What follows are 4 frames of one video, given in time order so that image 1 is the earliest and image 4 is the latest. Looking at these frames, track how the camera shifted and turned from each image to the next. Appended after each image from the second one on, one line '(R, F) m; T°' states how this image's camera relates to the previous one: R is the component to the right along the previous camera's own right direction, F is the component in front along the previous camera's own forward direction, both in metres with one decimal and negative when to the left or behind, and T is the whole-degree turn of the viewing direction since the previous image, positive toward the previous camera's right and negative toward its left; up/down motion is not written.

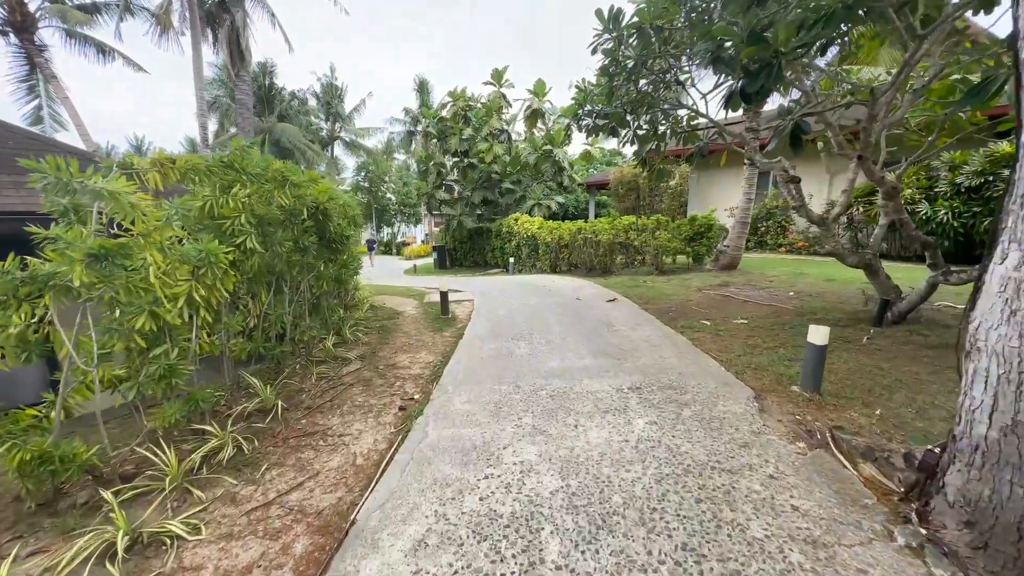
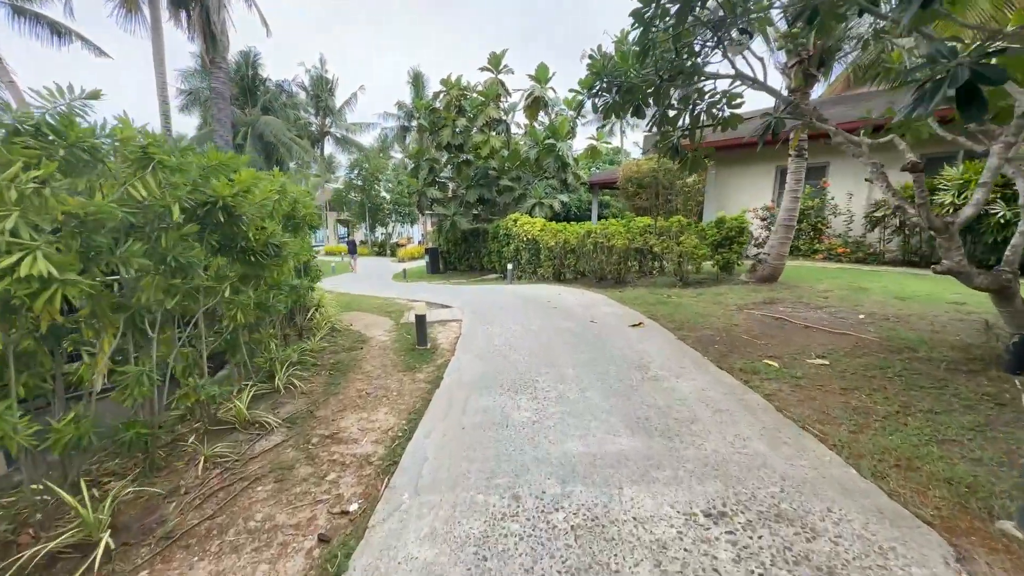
(0.0, +1.4) m; 0°
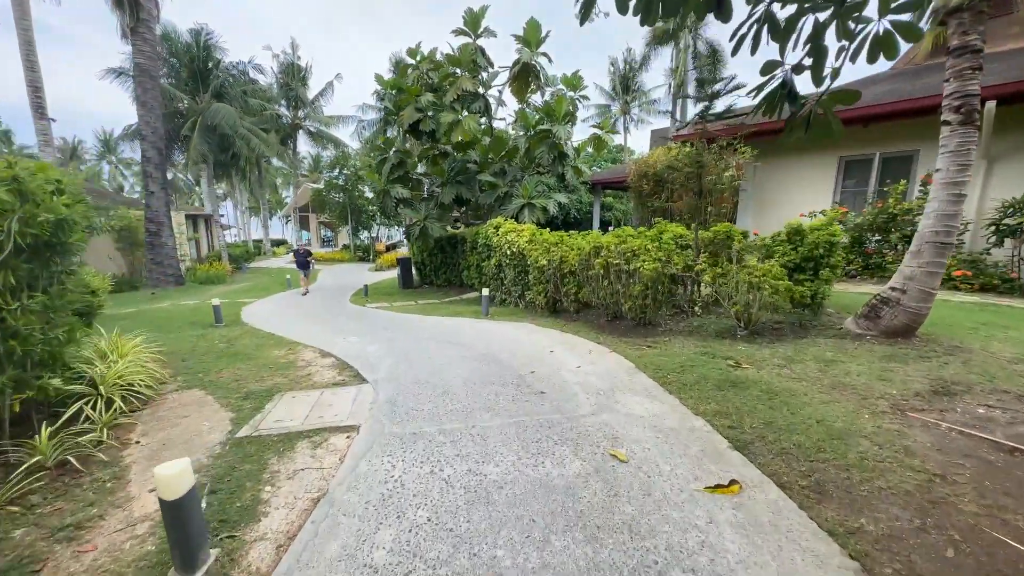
(+0.4, +2.9) m; 0°
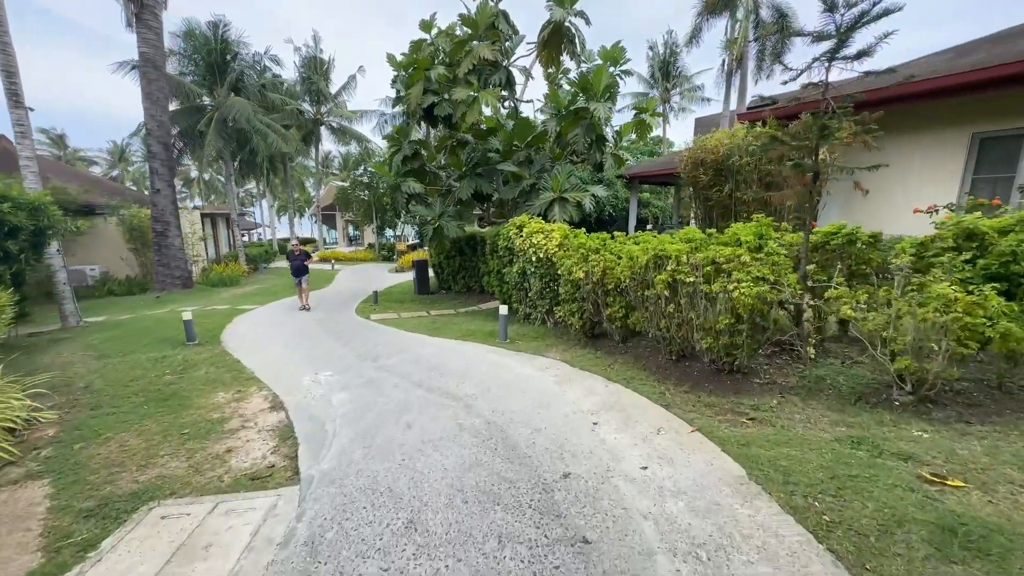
(0.0, +1.6) m; -4°
